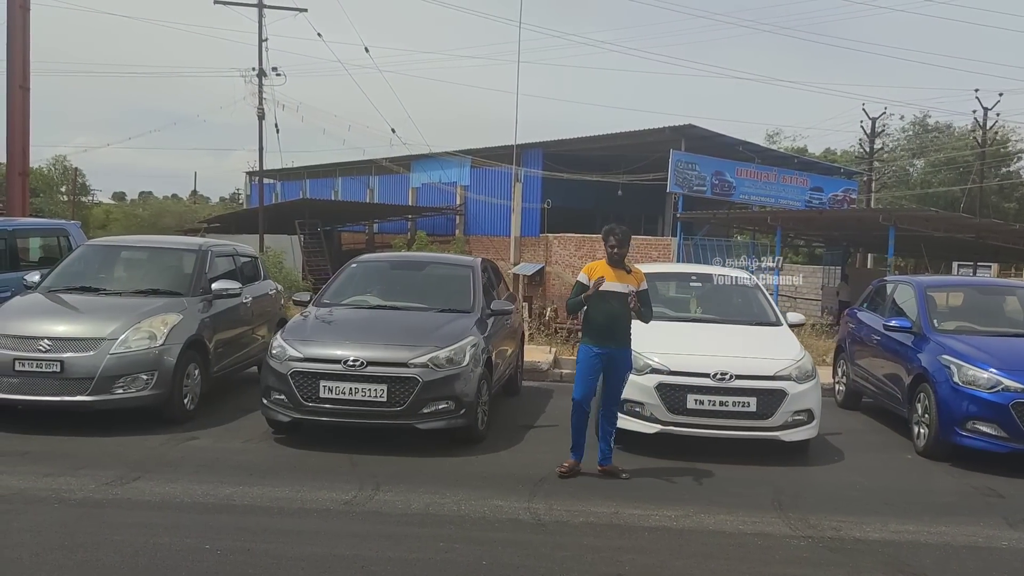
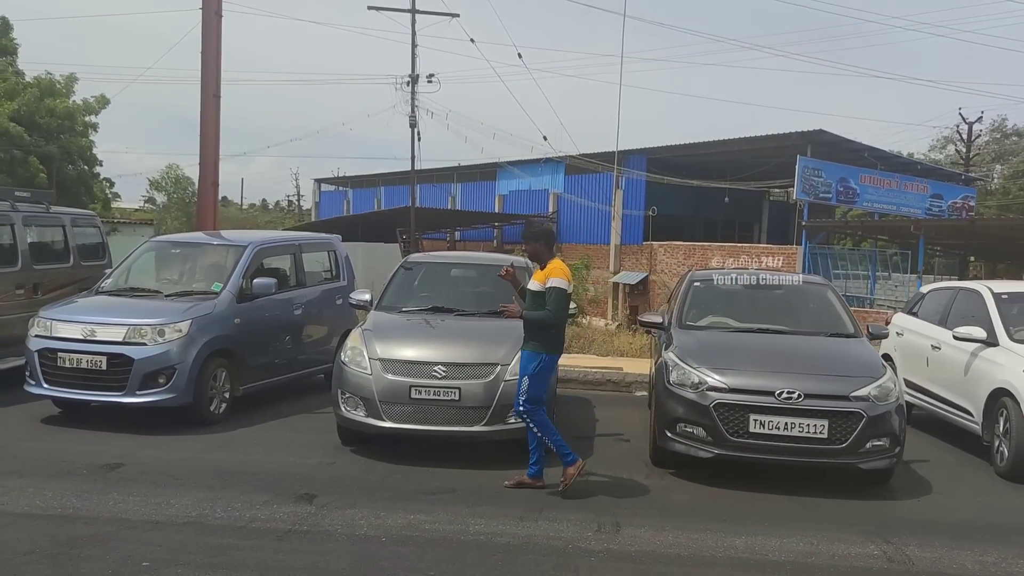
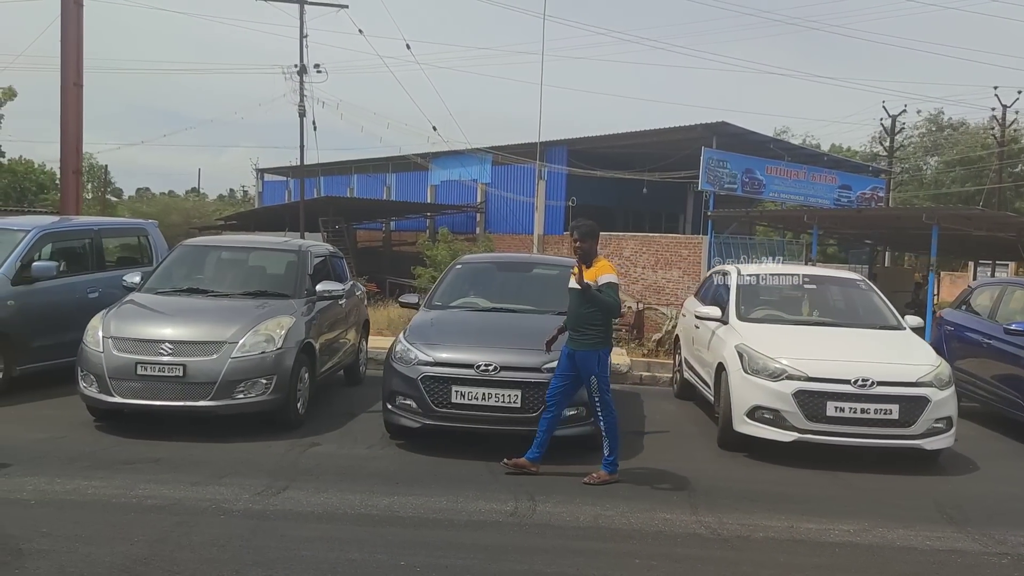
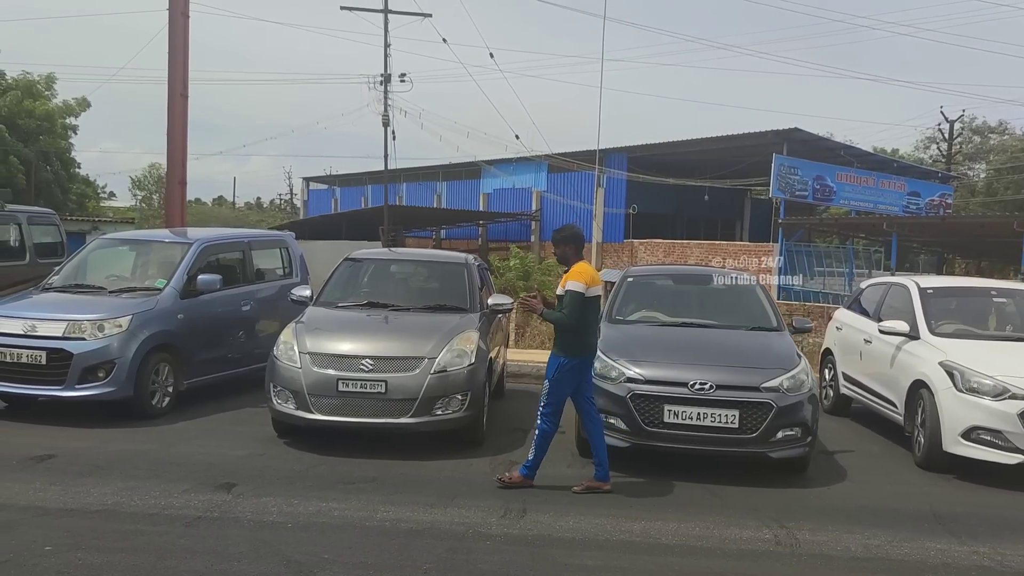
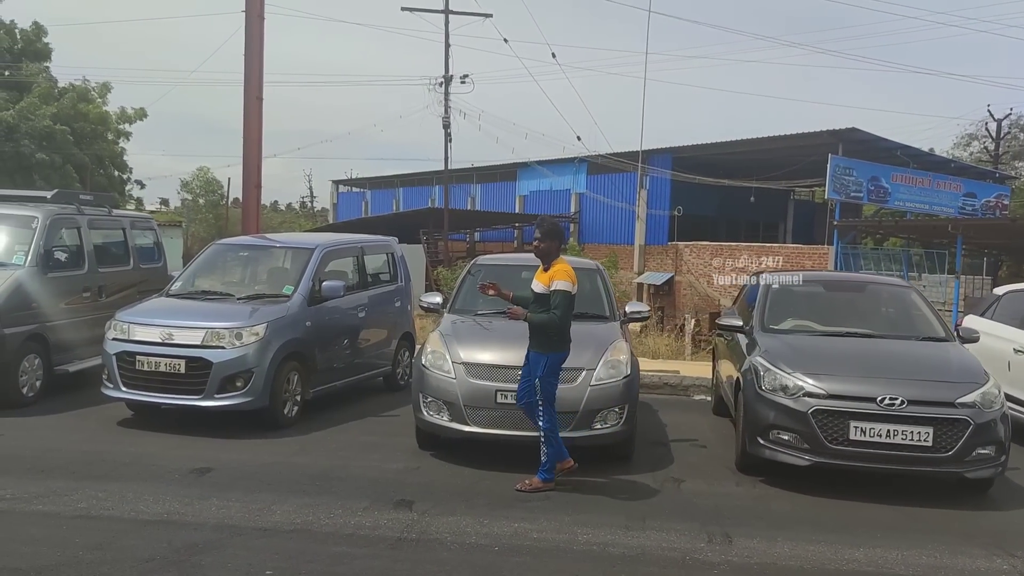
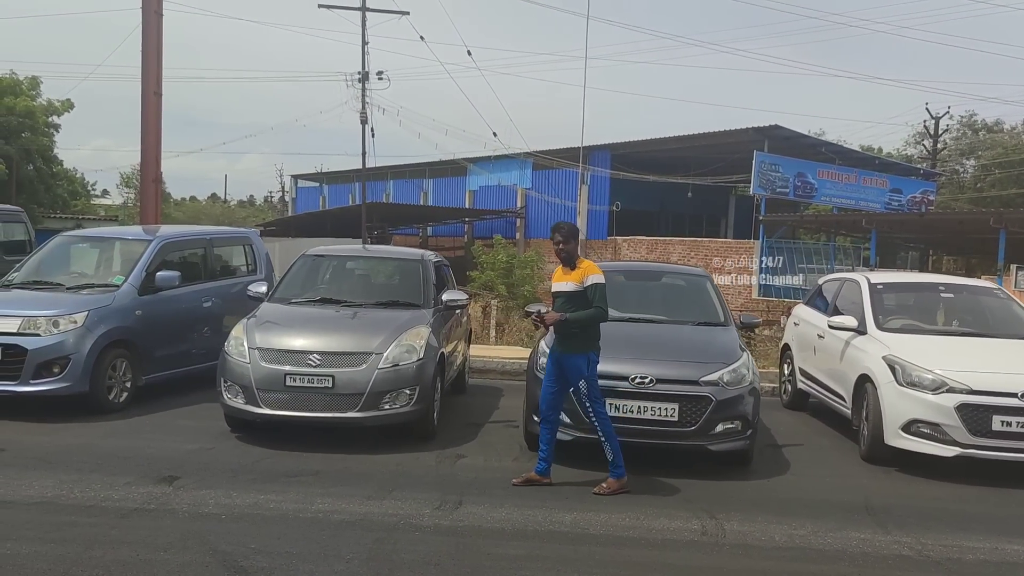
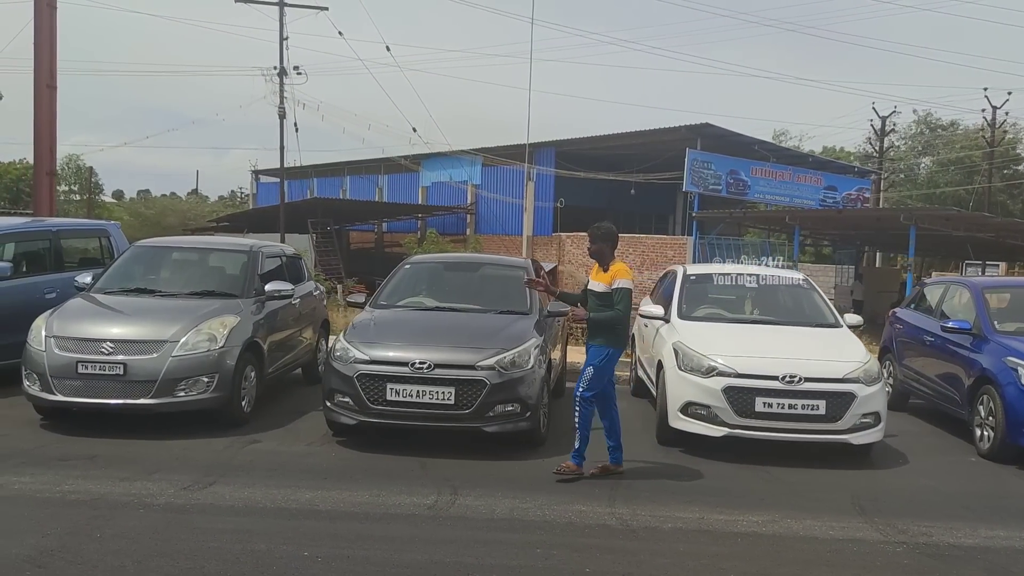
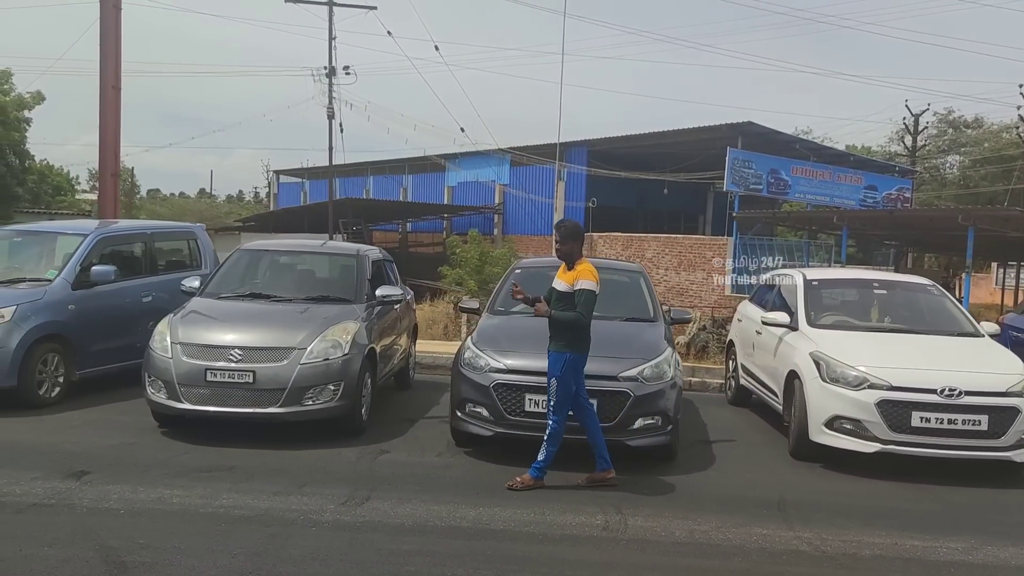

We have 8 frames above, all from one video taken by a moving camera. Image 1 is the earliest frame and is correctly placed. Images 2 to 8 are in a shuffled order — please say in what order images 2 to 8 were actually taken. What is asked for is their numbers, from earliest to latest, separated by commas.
7, 3, 8, 6, 4, 2, 5
